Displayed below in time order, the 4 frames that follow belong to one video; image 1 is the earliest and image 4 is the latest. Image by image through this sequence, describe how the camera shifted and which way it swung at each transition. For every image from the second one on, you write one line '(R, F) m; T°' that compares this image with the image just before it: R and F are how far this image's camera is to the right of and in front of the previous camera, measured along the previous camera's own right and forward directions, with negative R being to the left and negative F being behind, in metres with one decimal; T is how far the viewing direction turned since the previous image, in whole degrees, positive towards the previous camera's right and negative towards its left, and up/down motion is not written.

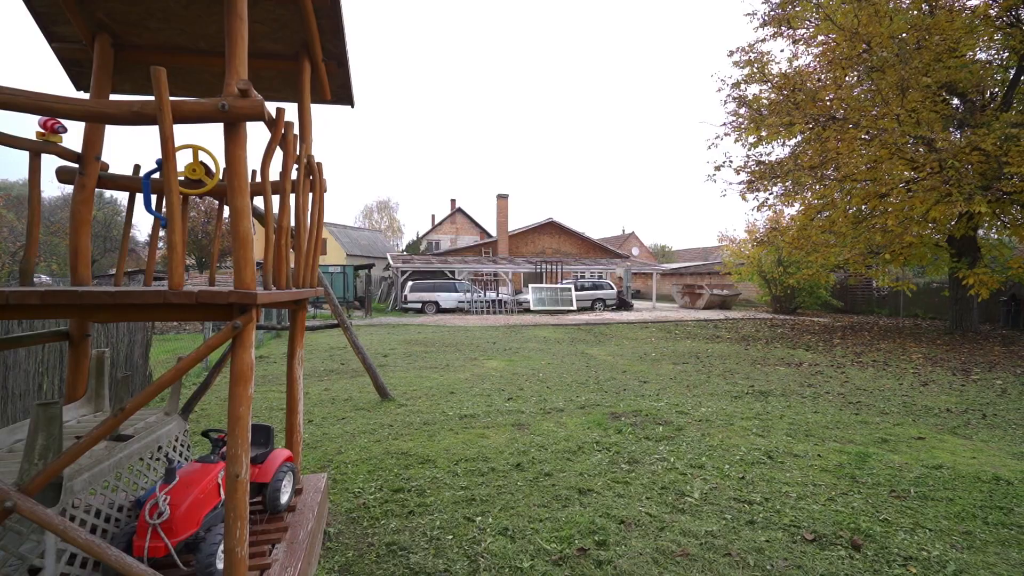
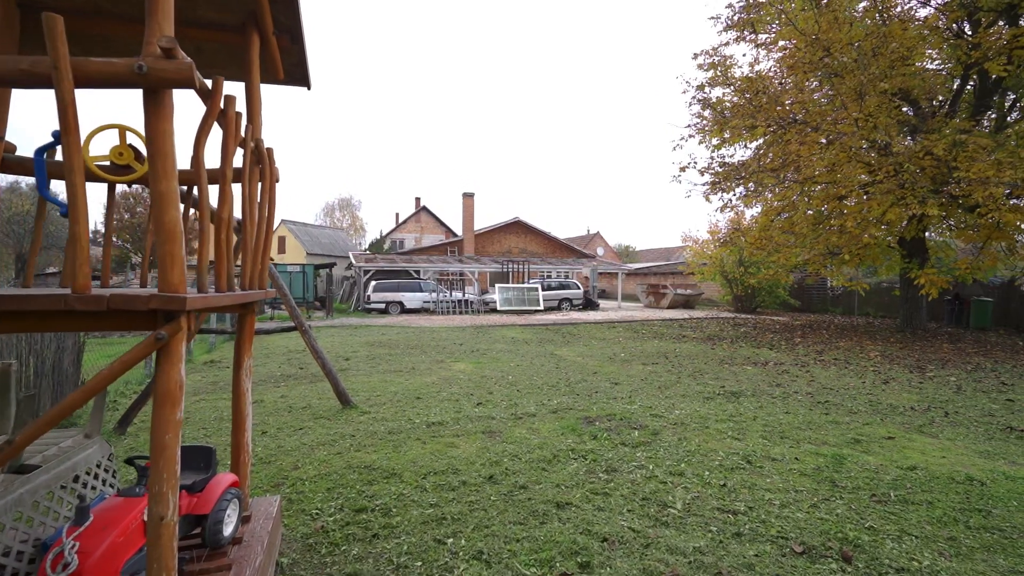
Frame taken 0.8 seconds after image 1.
(0.0, +0.2) m; +4°
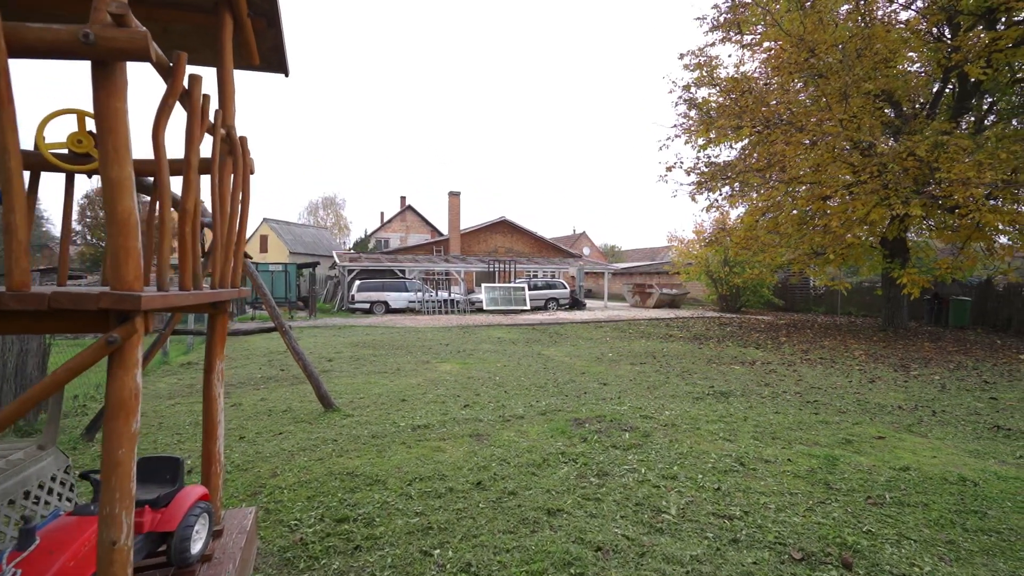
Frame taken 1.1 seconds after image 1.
(0.0, +0.1) m; +2°
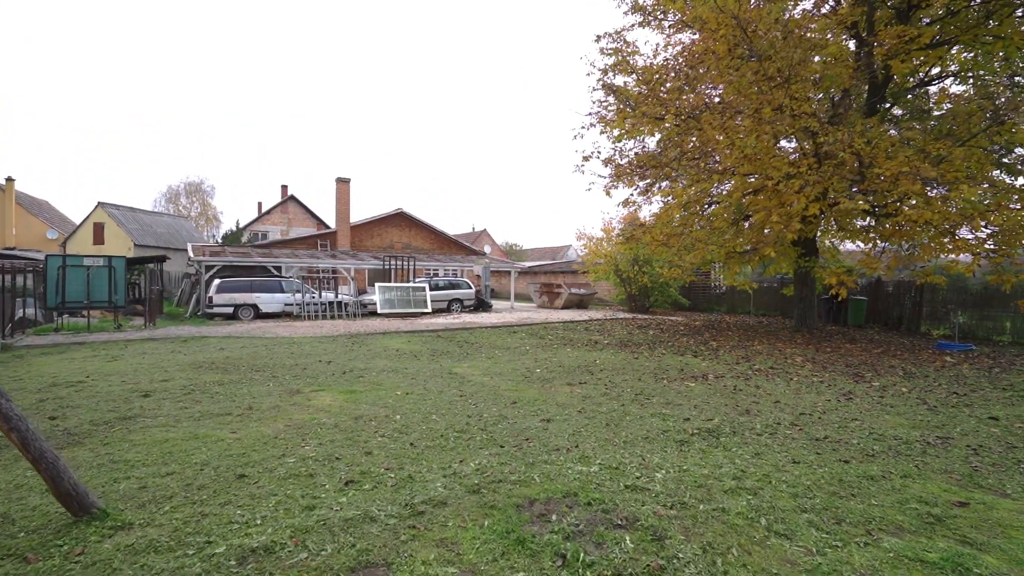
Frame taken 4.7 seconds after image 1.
(-0.1, +1.9) m; +12°
